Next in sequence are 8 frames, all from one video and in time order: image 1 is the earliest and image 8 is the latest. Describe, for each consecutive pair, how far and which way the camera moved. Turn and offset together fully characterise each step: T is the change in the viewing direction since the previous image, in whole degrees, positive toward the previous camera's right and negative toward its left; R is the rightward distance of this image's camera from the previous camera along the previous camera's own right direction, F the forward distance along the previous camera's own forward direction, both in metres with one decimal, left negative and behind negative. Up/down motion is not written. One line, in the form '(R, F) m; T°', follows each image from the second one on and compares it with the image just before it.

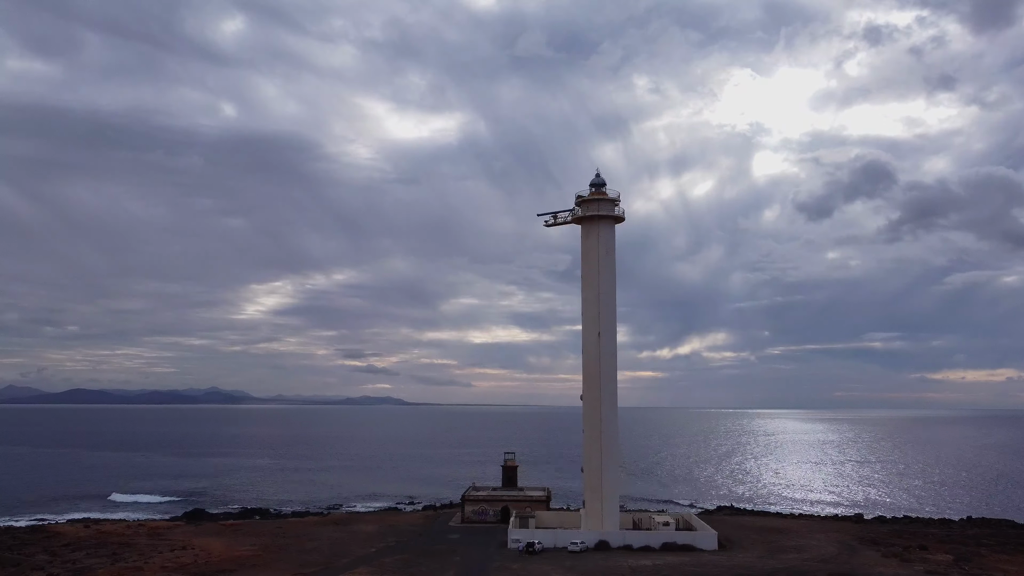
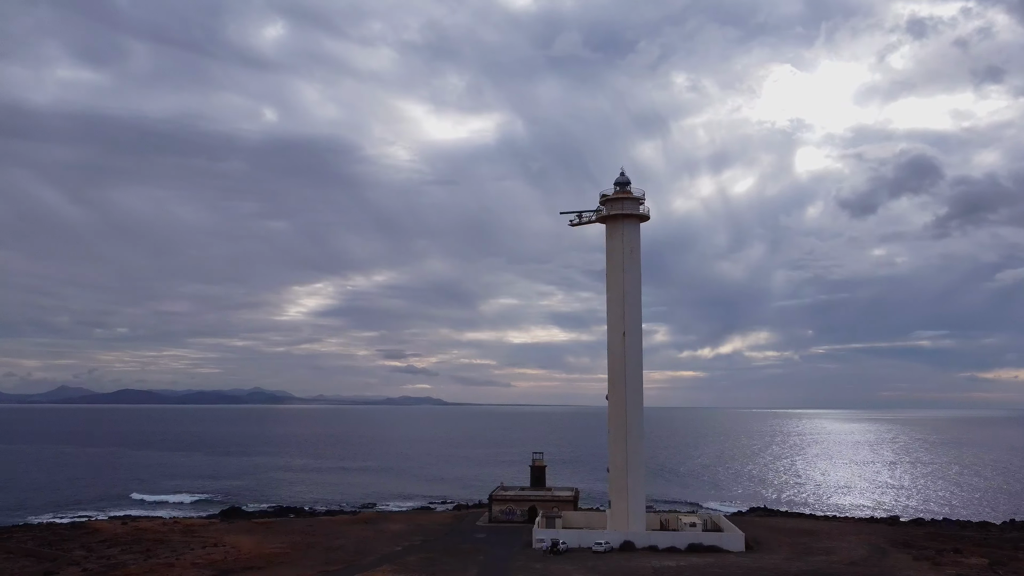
(+0.5, 0.0) m; -3°
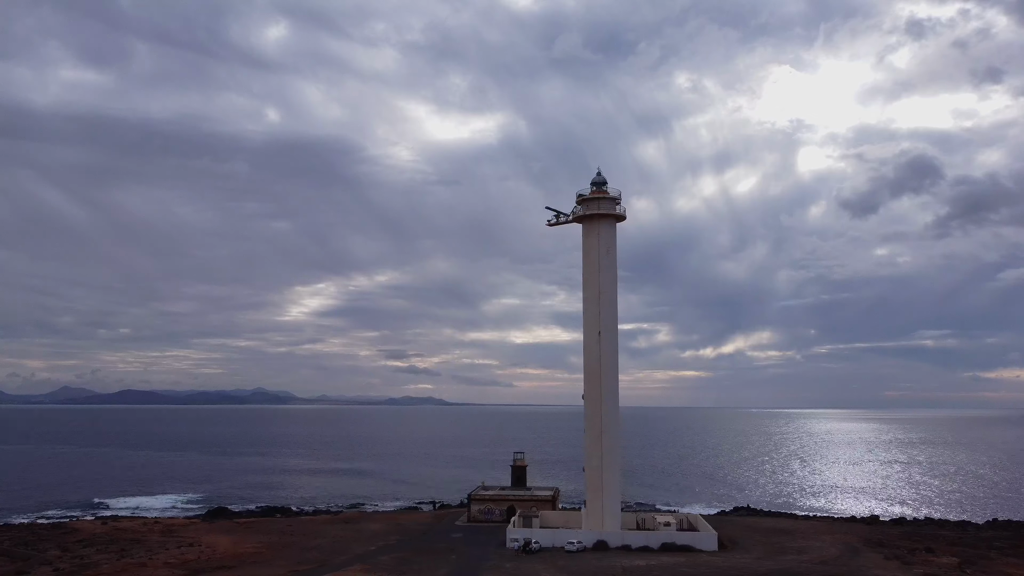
(+0.9, 0.0) m; 0°
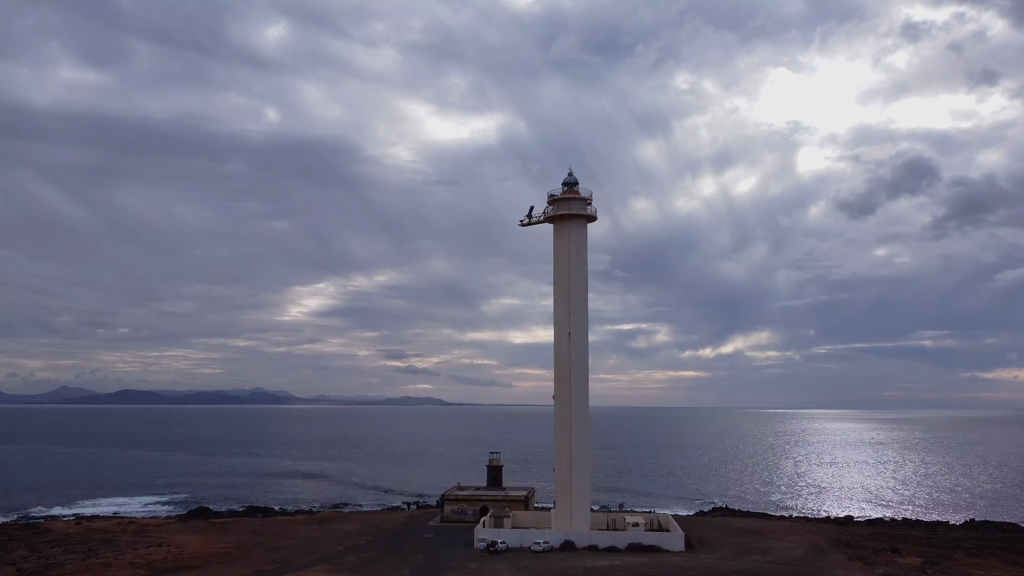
(+0.9, 0.0) m; 0°
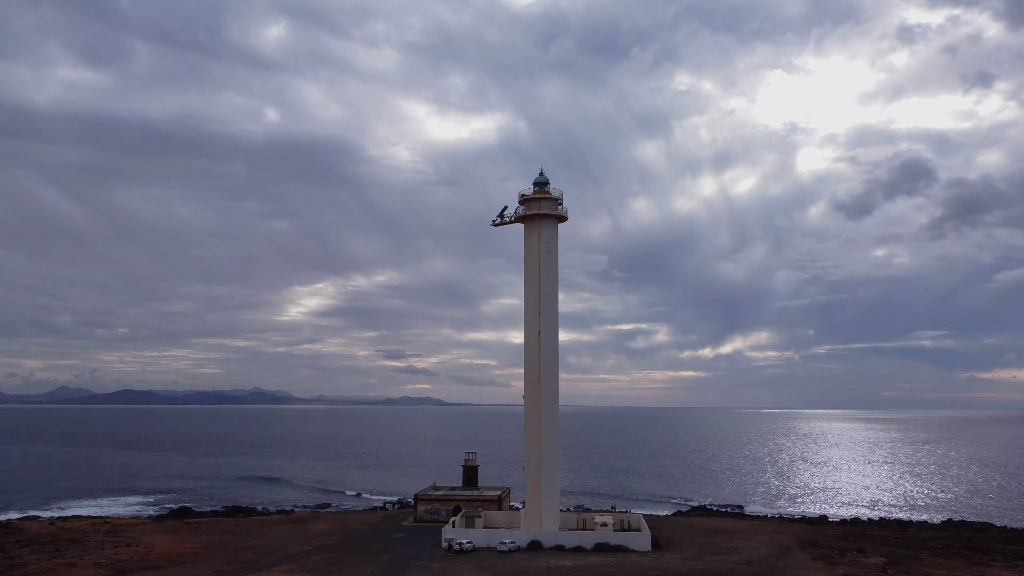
(+0.9, 0.0) m; 0°
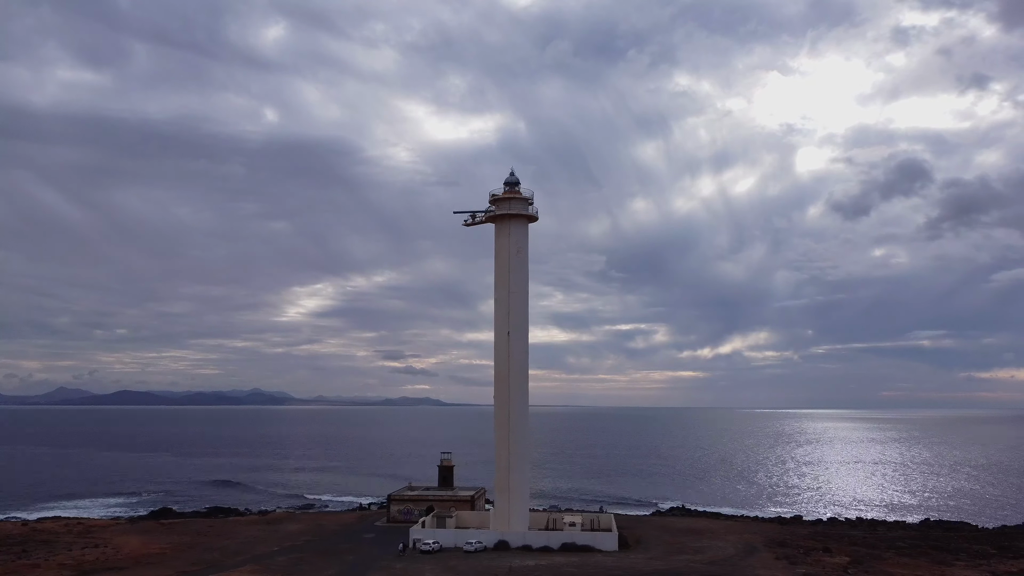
(+1.0, 0.0) m; 0°
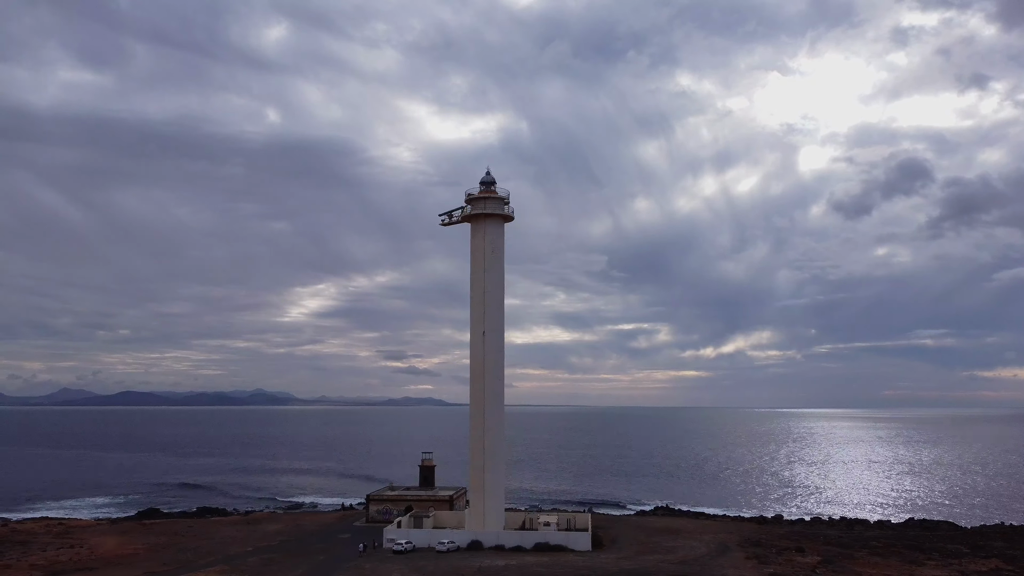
(+0.9, 0.0) m; 0°
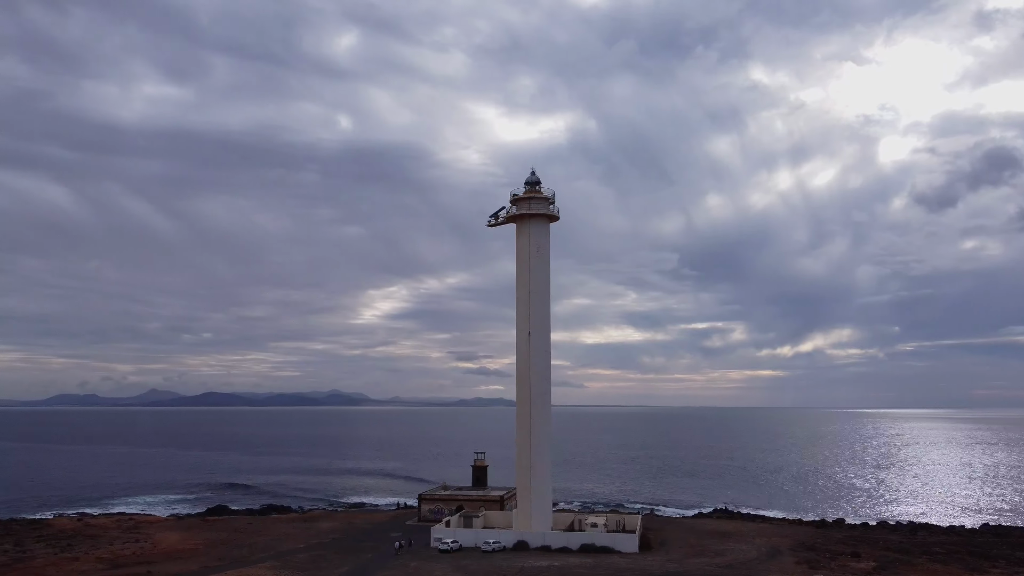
(+0.8, +0.1) m; -5°
